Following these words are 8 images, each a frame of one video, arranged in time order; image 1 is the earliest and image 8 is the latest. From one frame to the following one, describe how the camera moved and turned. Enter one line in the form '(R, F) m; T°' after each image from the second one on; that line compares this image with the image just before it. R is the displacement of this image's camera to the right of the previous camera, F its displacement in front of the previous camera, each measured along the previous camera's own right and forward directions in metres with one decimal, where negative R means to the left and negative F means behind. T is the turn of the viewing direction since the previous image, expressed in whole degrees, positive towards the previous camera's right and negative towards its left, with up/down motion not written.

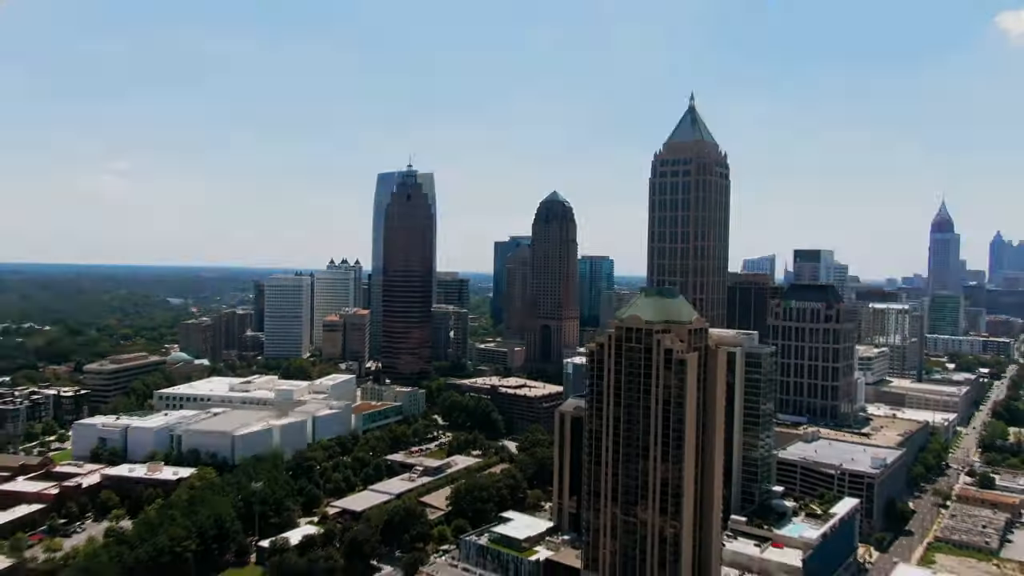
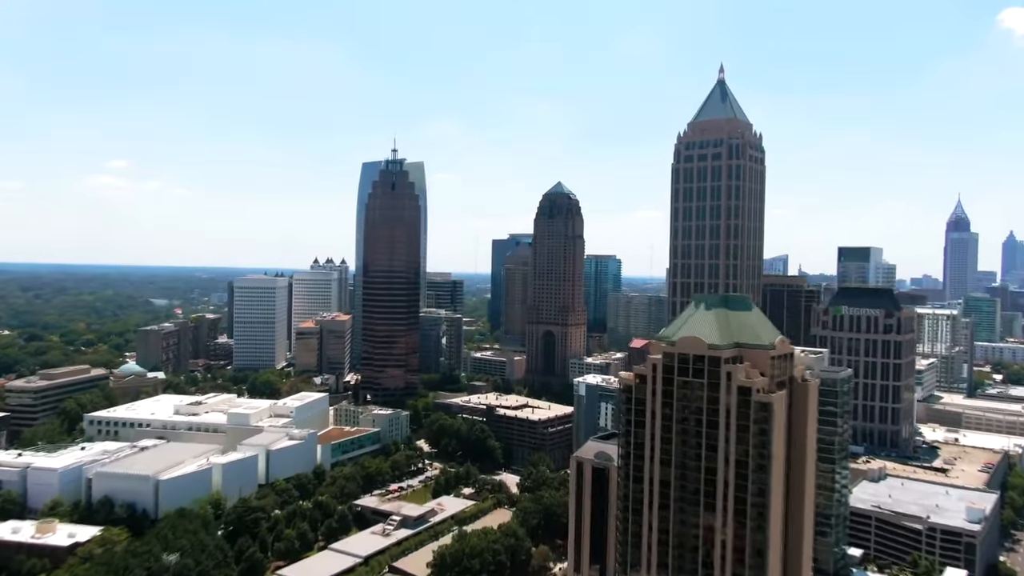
(-0.2, +18.6) m; 0°
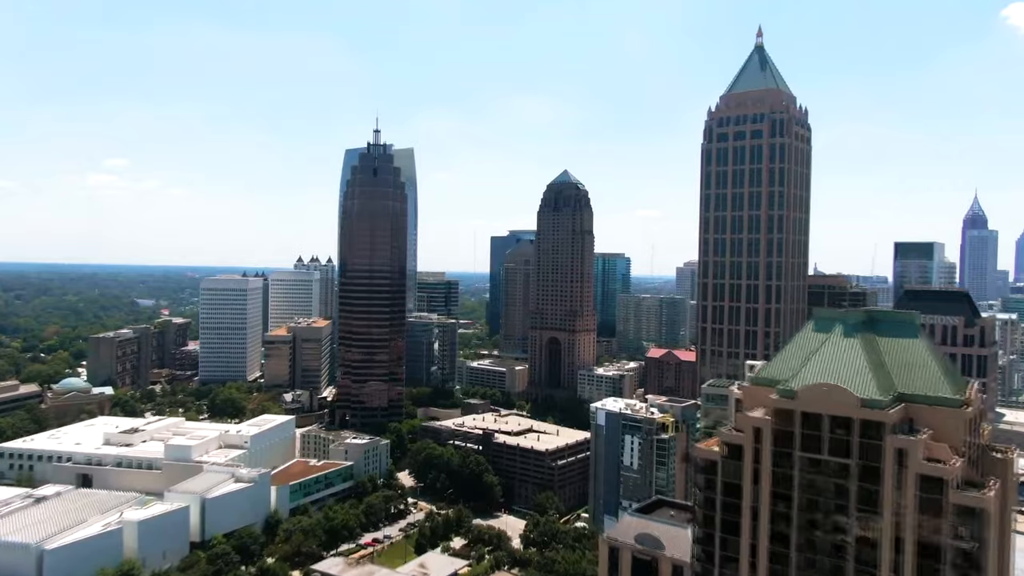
(-0.2, +17.2) m; 0°
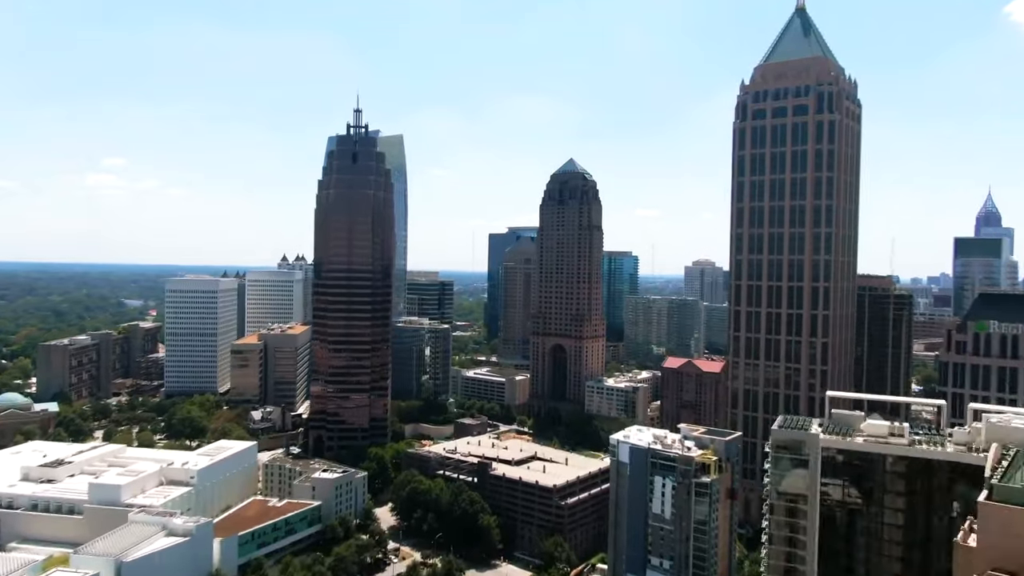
(-0.1, +13.7) m; 0°
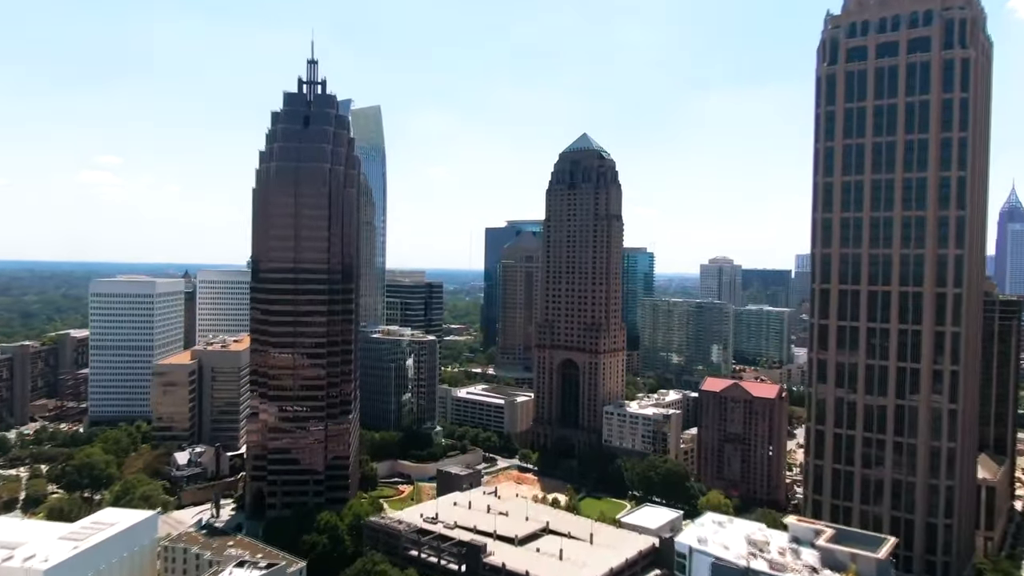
(-0.3, +22.2) m; 0°
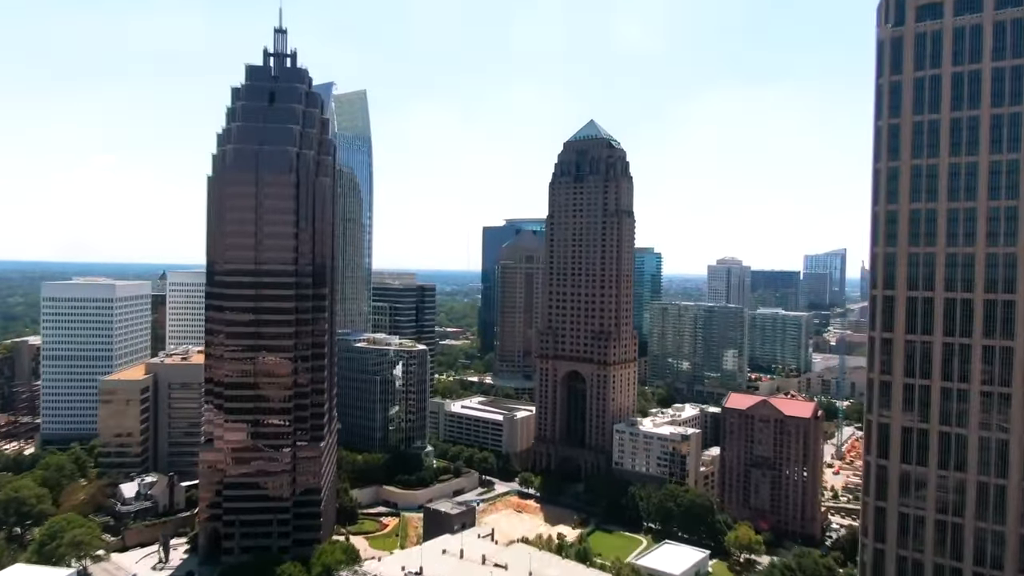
(-0.1, +10.1) m; 0°
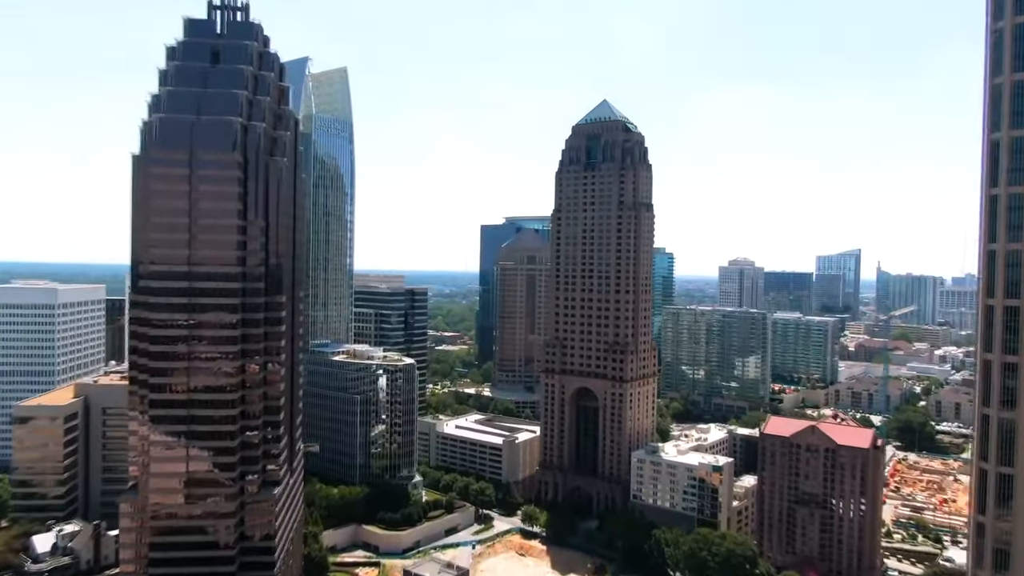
(-0.2, +11.9) m; 0°
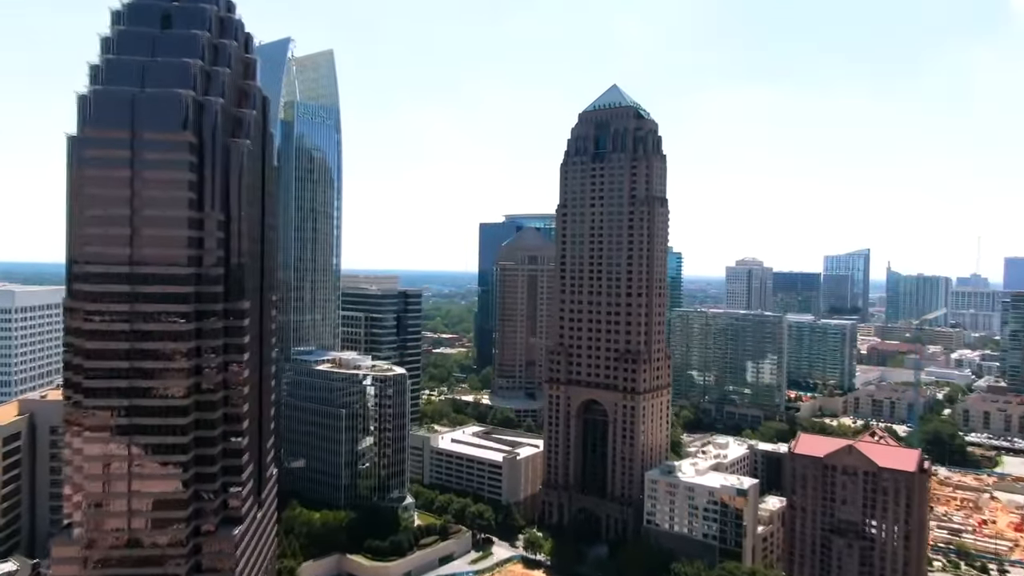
(-0.1, +7.0) m; 0°
